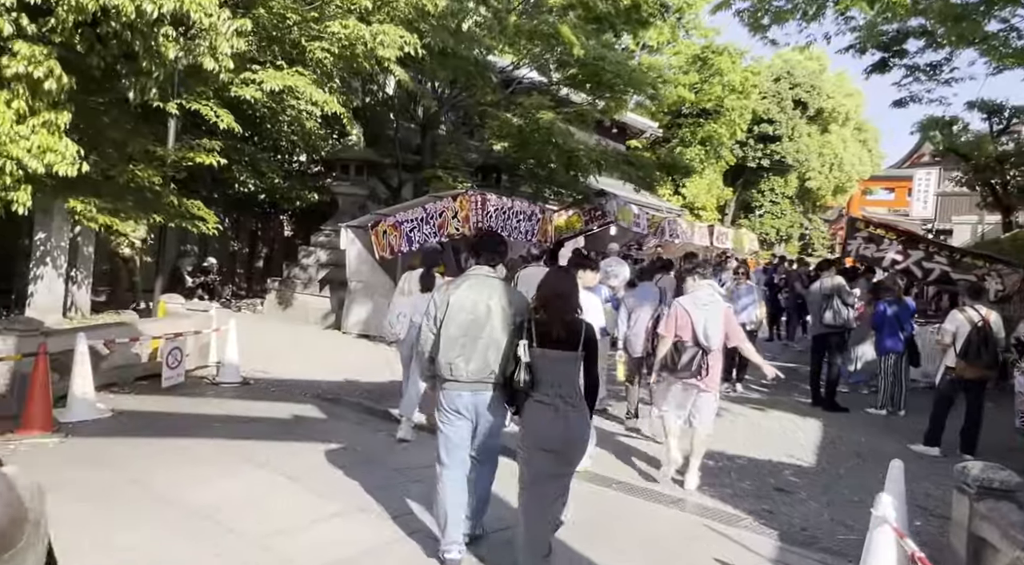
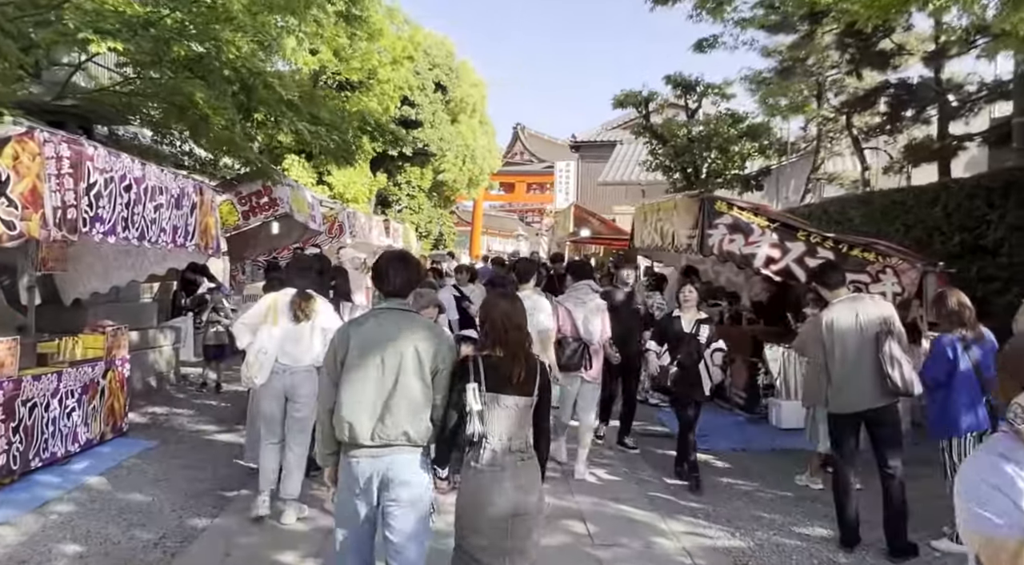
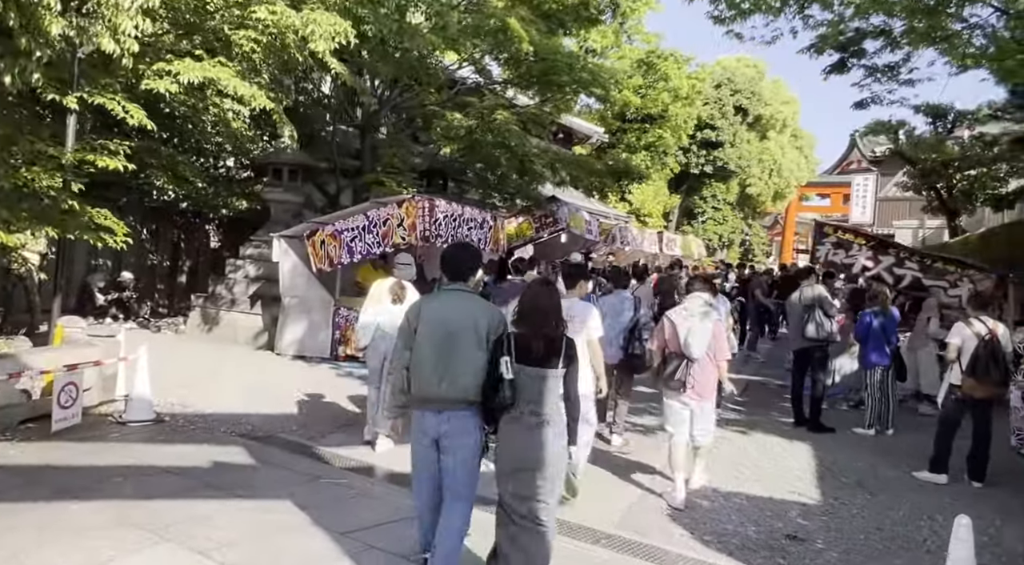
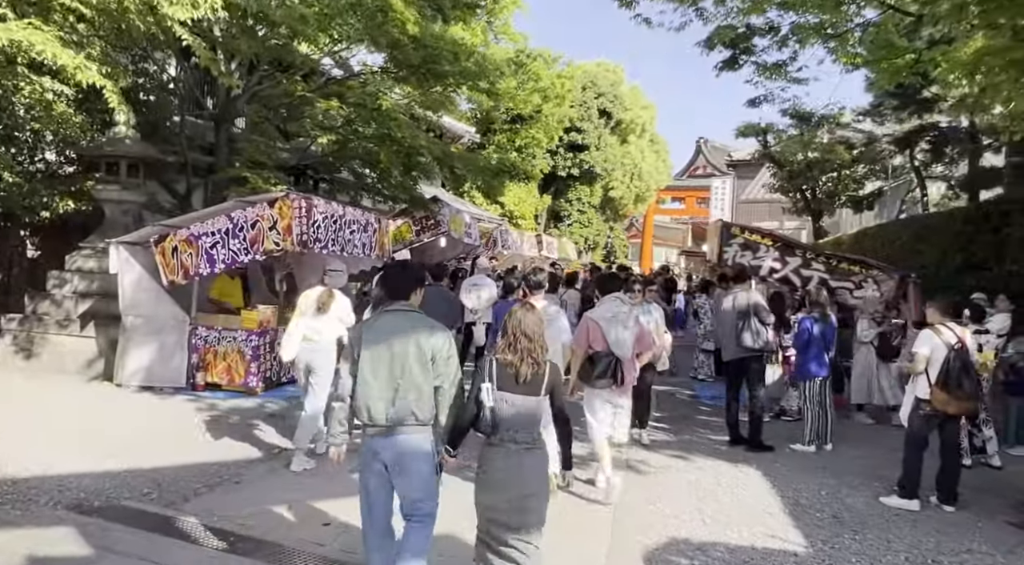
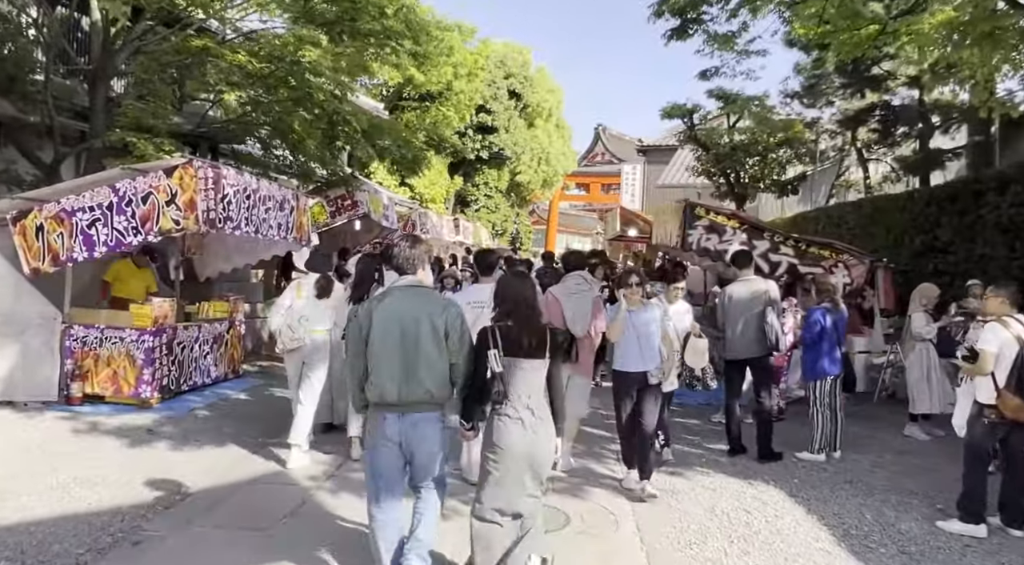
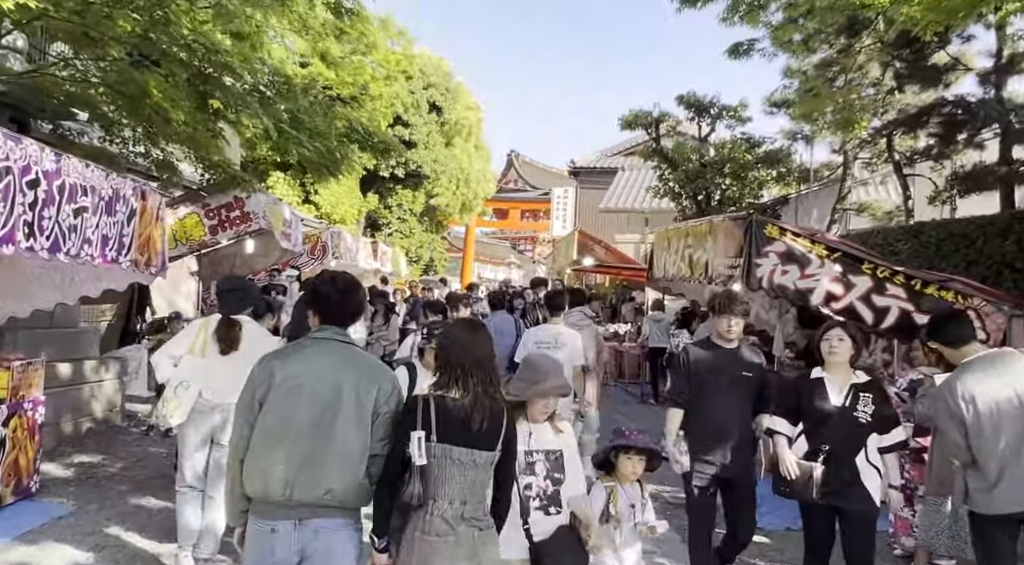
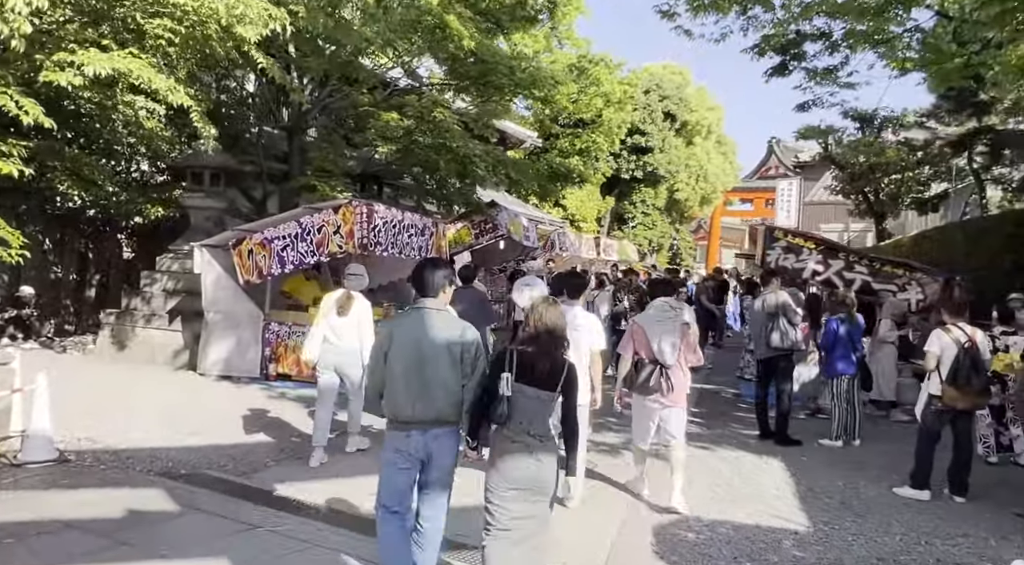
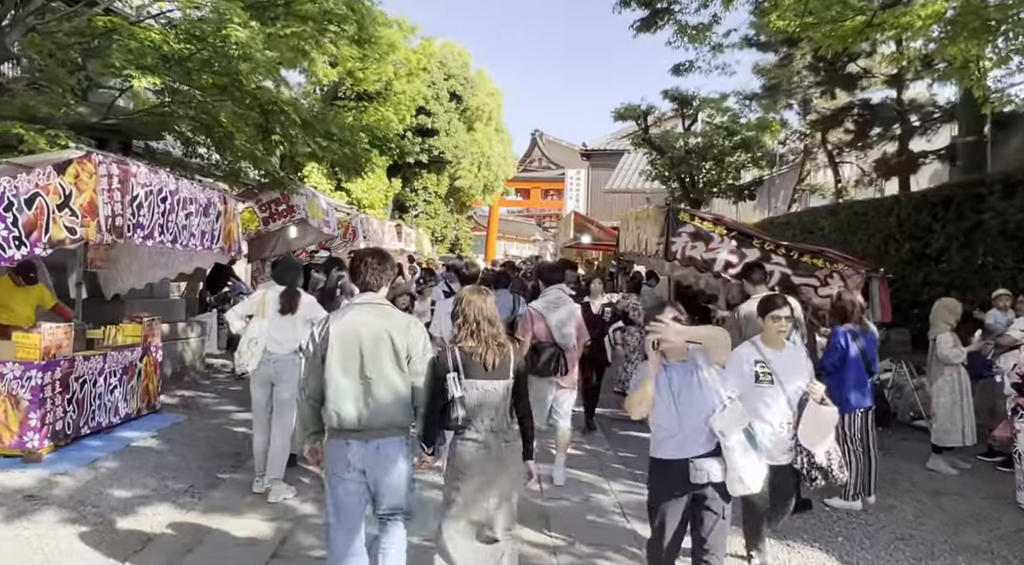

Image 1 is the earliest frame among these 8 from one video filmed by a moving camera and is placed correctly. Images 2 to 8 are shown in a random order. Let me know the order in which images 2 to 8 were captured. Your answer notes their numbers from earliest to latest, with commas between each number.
3, 7, 4, 5, 8, 2, 6
